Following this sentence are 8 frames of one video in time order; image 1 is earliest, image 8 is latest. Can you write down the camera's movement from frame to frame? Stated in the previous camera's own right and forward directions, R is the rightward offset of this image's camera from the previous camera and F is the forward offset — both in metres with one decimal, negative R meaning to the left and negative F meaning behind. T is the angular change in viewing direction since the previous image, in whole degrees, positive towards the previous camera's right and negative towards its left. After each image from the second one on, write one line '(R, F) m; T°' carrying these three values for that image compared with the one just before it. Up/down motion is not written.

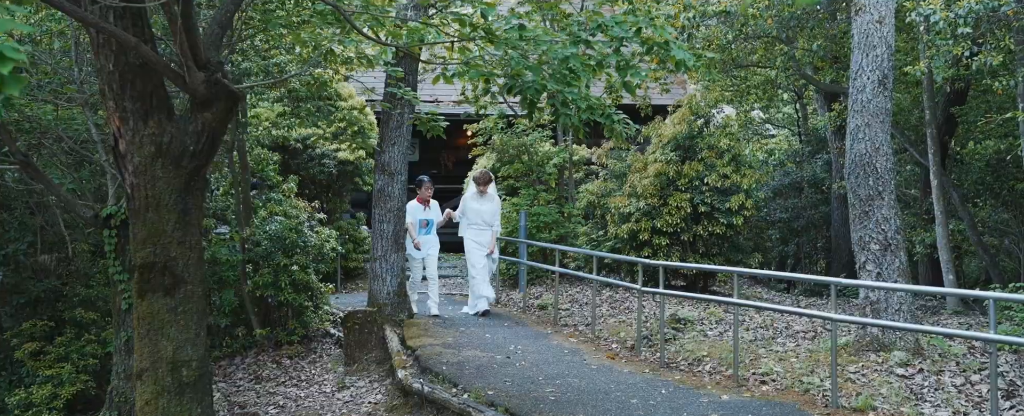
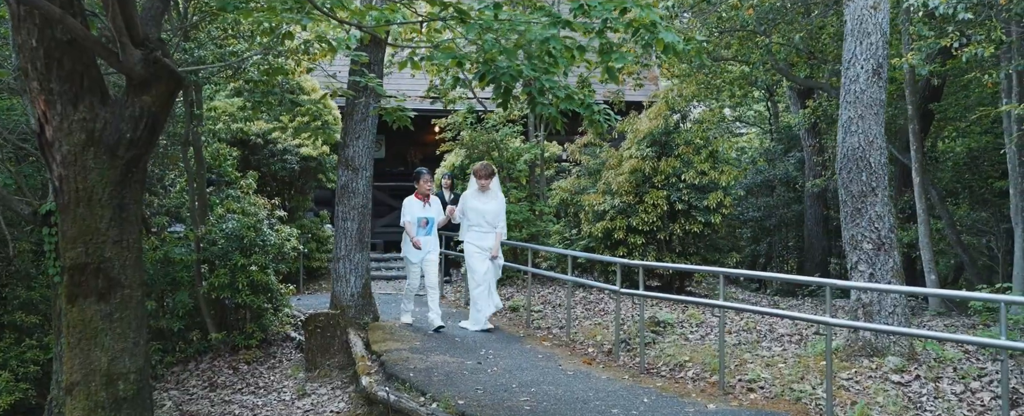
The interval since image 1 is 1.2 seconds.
(0.0, +0.5) m; +2°
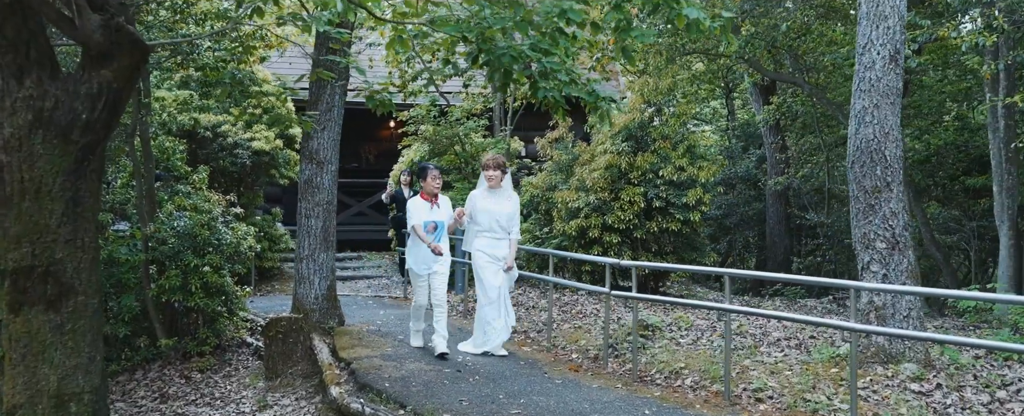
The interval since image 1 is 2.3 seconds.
(-0.3, +0.6) m; +3°
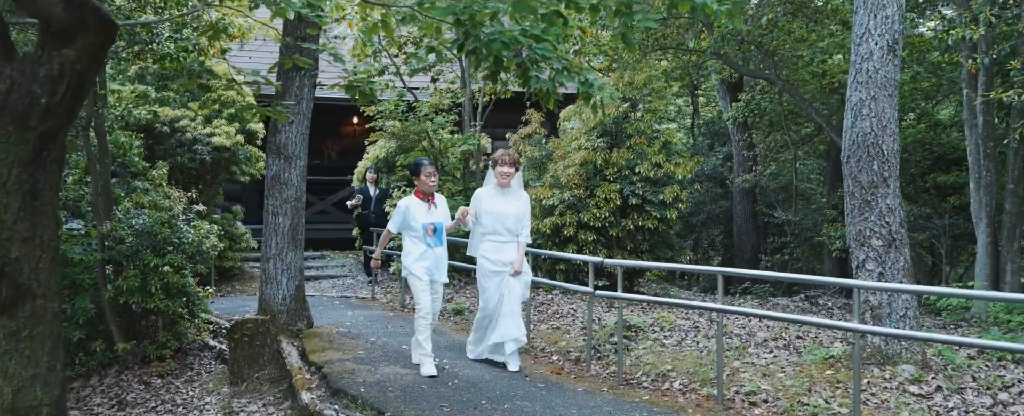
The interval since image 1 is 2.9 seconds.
(-0.2, +0.3) m; +2°
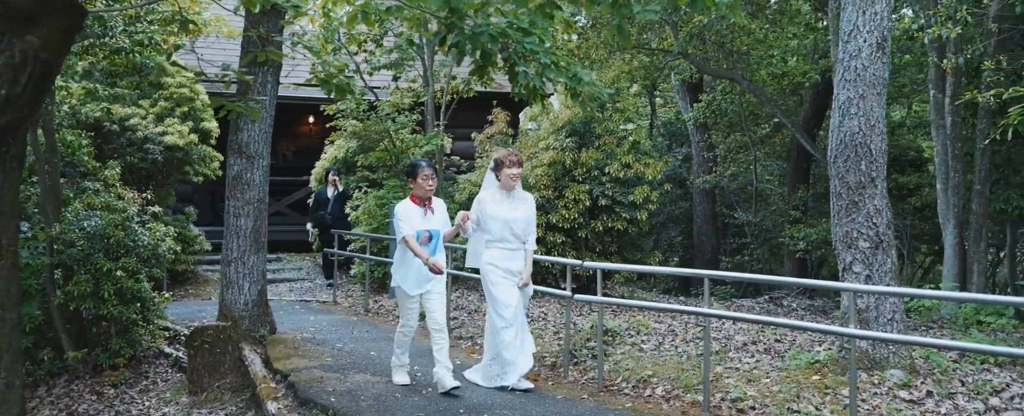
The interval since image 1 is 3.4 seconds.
(-0.2, +0.3) m; +3°
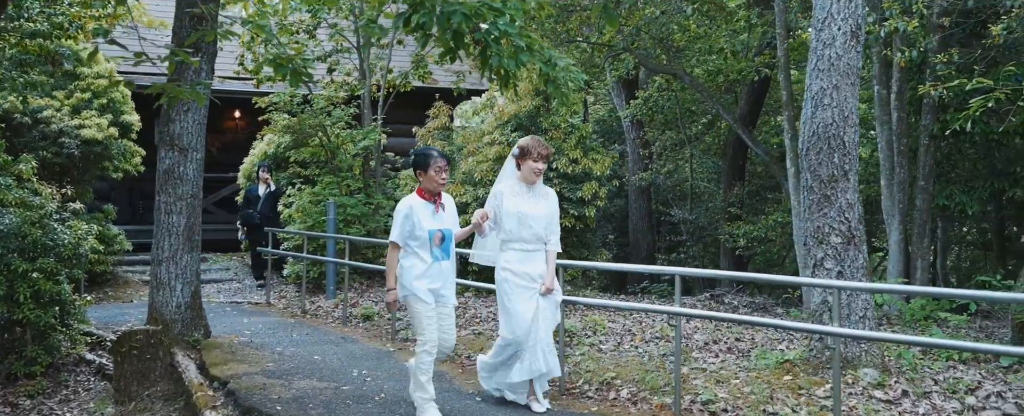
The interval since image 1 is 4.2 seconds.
(-0.2, +0.4) m; +4°
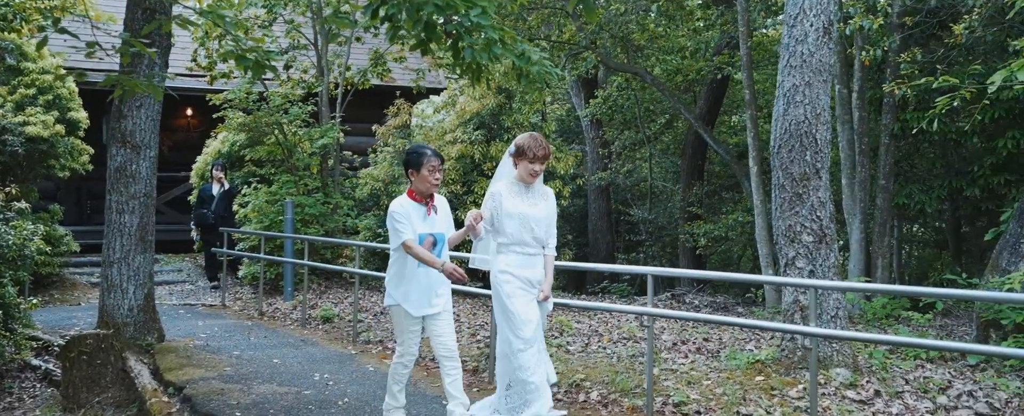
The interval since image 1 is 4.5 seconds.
(-0.1, +0.2) m; +3°
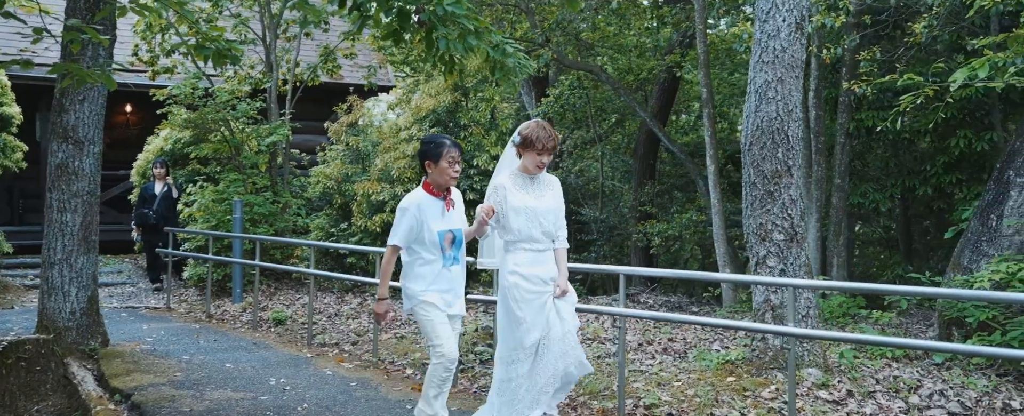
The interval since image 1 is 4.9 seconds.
(-0.2, +0.2) m; +3°
